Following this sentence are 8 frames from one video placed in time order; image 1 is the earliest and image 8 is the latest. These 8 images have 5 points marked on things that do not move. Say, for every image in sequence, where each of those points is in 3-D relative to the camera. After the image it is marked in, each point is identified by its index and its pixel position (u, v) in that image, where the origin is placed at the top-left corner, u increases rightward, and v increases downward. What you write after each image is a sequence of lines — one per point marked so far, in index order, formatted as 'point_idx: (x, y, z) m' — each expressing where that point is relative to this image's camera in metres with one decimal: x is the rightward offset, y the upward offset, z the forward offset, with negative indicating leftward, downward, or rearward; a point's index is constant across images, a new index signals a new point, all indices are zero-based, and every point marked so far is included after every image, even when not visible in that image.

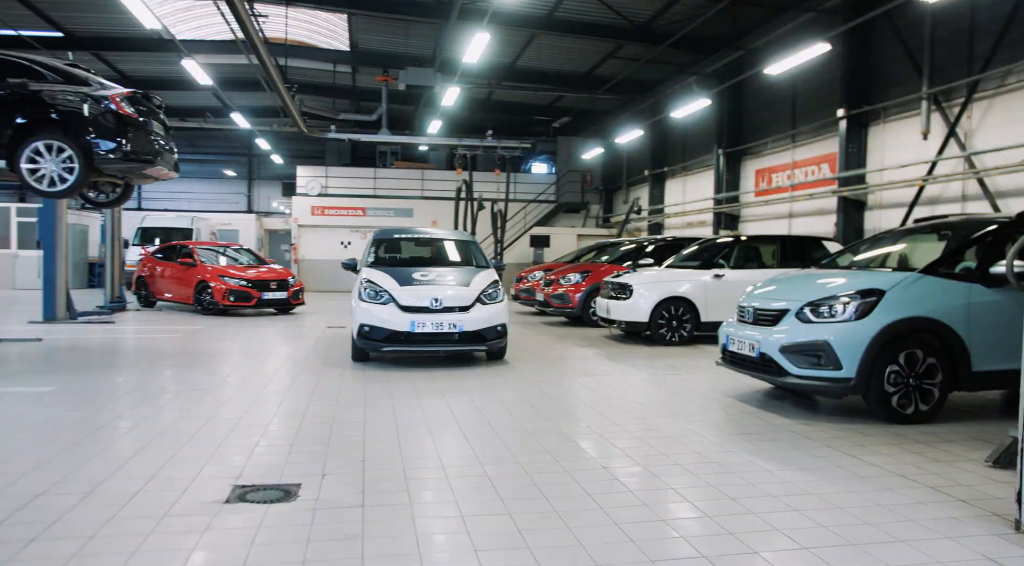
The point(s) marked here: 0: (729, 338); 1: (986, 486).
0: (+1.6, -0.4, +5.7) m
1: (+2.3, -0.9, +3.7) m
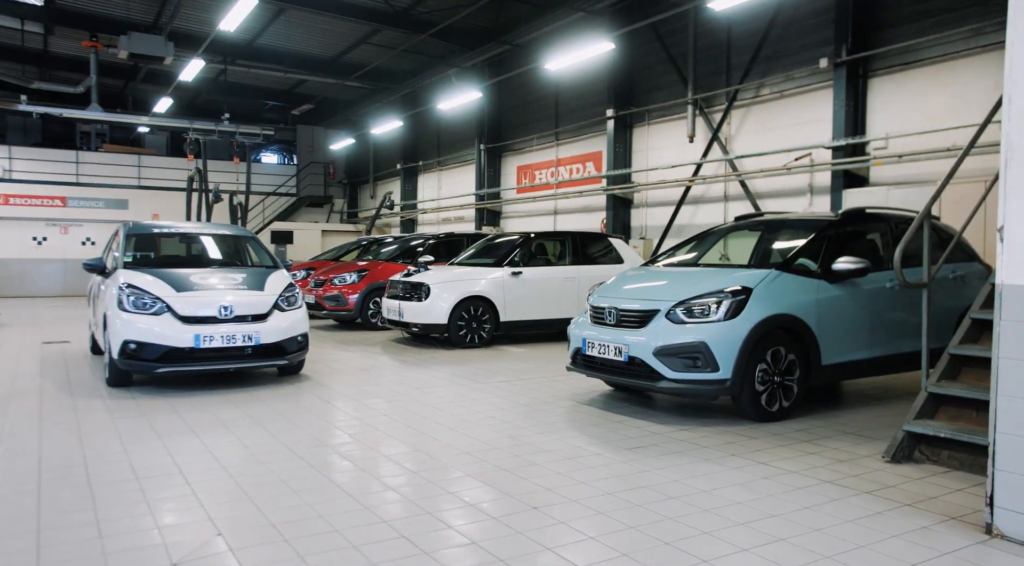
0: (+0.5, -0.4, +5.3) m
1: (+1.9, -0.9, +3.7) m
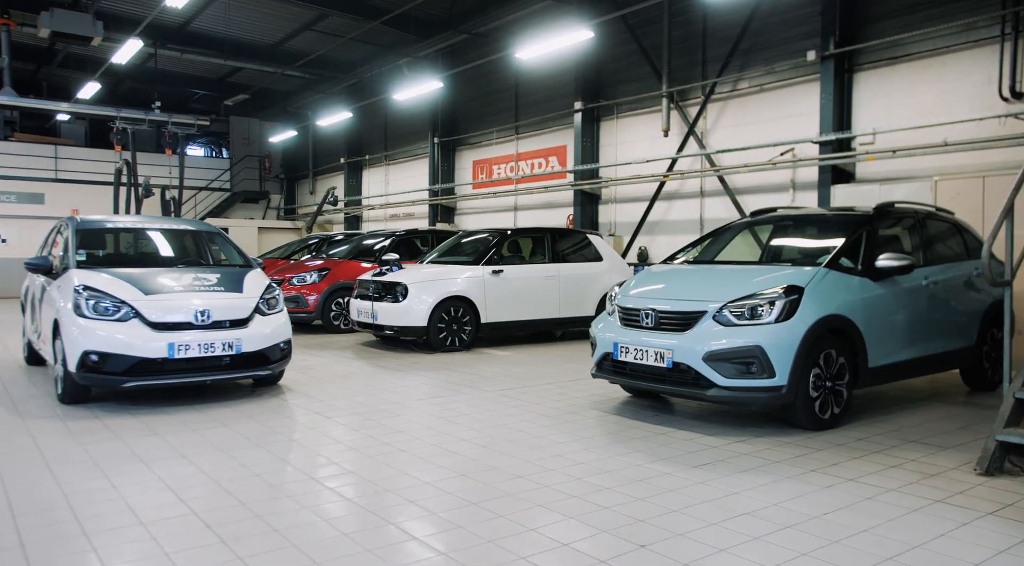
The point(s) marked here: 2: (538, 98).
0: (+0.7, -0.4, +4.8) m
1: (+2.2, -0.9, +3.4) m
2: (+0.5, +3.2, +13.2) m
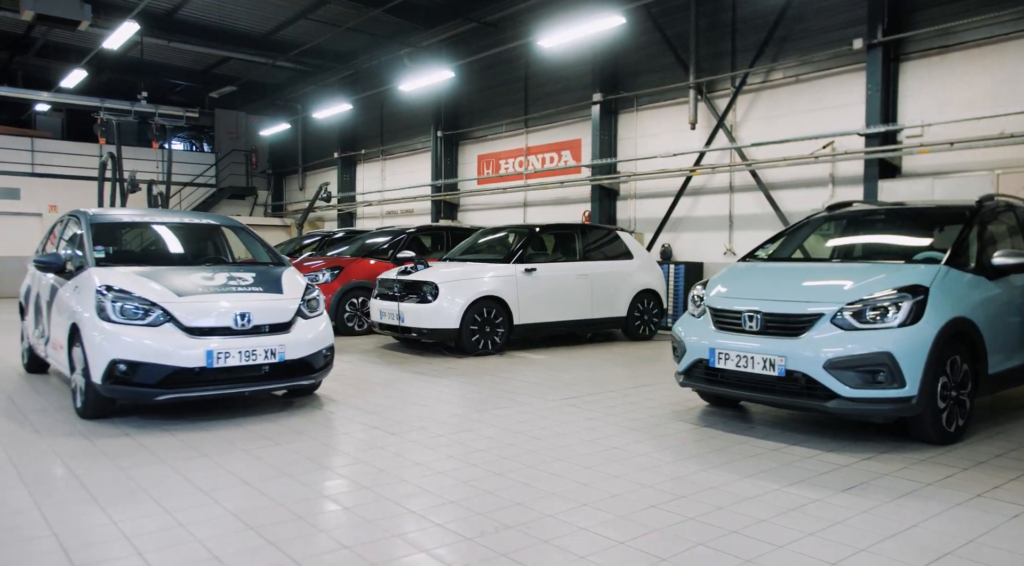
0: (+1.2, -0.4, +4.4) m
1: (+2.7, -0.9, +3.0) m
2: (+0.6, +3.2, +12.7) m
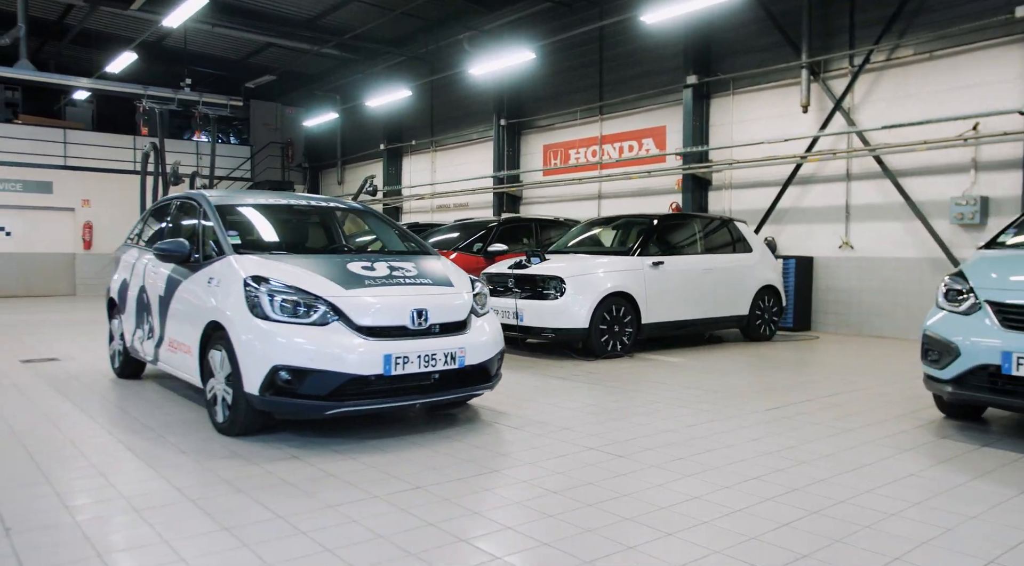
0: (+2.3, -0.3, +3.6) m
1: (+3.9, -0.9, +2.2) m
2: (+1.9, +3.3, +12.0) m
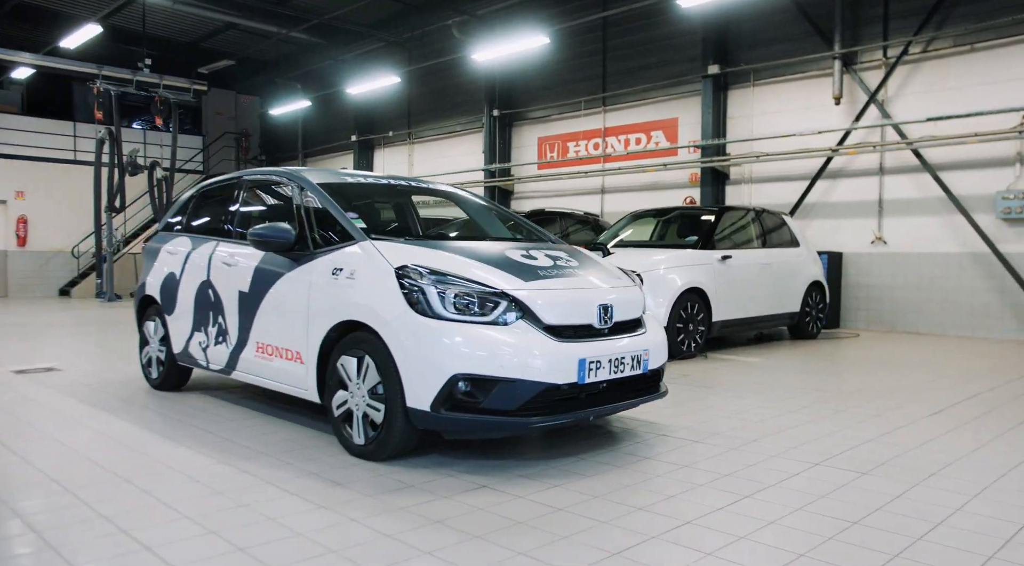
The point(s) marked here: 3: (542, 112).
0: (+3.2, -0.3, +3.3) m
1: (+4.9, -0.8, +2.0) m
2: (+1.9, +3.3, +11.5) m
3: (+0.5, +2.9, +13.0) m
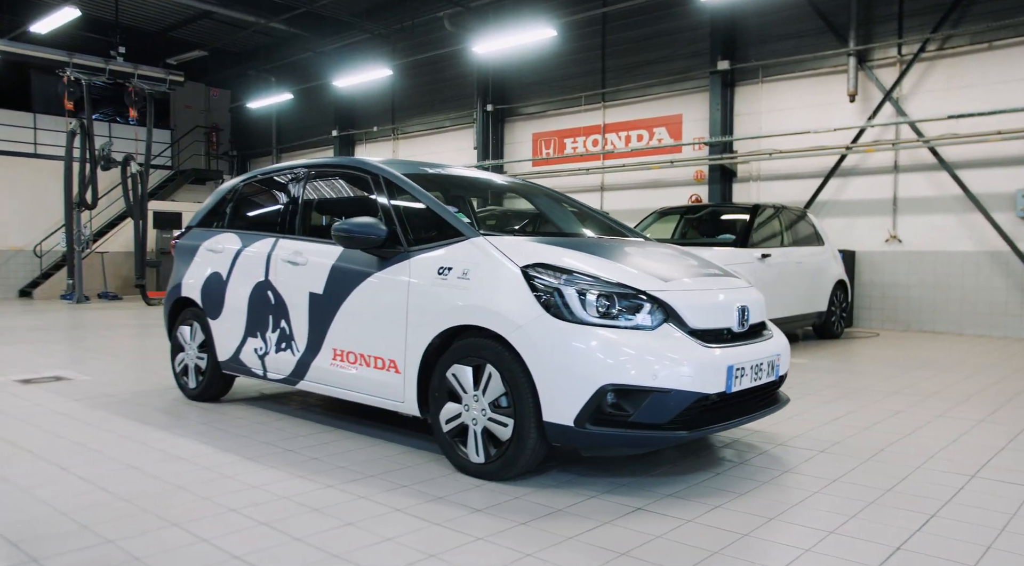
0: (+3.7, -0.3, +3.2) m
1: (+5.5, -0.8, +2.0) m
2: (+1.9, +3.3, +11.3) m
3: (+0.4, +2.9, +12.8) m
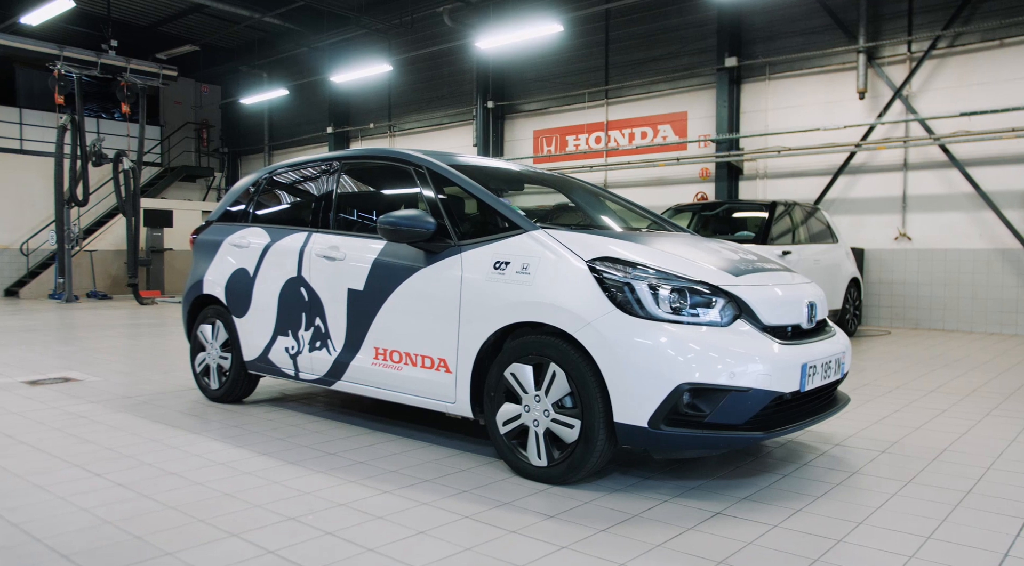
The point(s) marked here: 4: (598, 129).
0: (+4.0, -0.3, +3.1) m
1: (+5.8, -0.8, +2.0) m
2: (+2.0, +3.3, +11.3) m
3: (+0.4, +3.0, +12.6) m
4: (+1.3, +2.4, +11.9) m
